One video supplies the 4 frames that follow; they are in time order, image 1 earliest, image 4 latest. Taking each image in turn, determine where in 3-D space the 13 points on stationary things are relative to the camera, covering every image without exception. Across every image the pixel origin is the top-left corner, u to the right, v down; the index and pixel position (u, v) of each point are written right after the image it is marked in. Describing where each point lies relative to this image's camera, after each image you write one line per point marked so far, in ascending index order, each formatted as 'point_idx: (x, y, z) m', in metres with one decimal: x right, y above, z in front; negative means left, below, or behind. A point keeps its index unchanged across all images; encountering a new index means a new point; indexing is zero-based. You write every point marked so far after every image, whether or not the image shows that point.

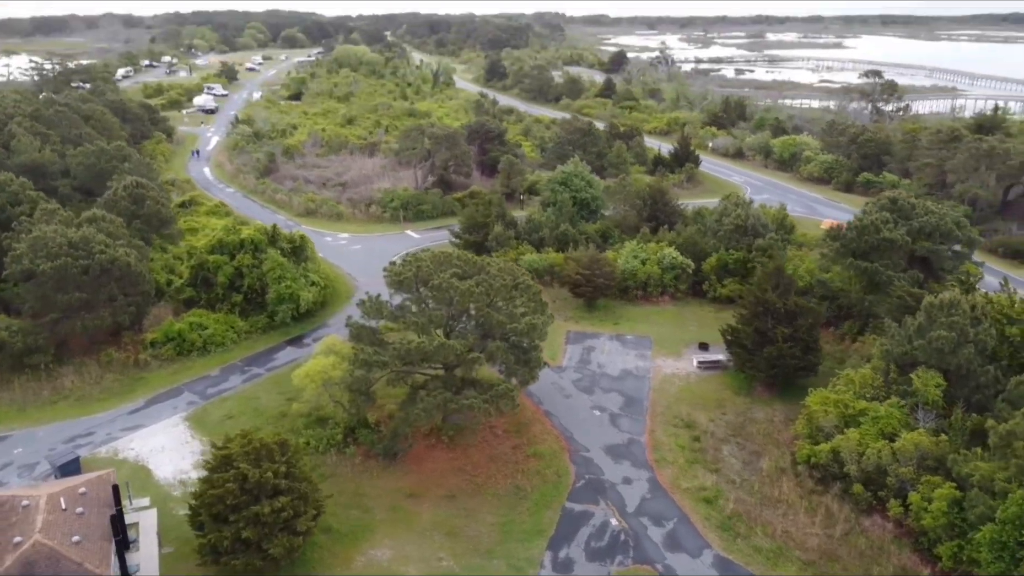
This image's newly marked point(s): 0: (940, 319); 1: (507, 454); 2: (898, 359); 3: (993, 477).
0: (+9.9, -0.7, +18.3) m
1: (-0.1, -3.7, +18.1) m
2: (+8.9, -1.6, +18.7) m
3: (+8.4, -3.3, +14.1) m
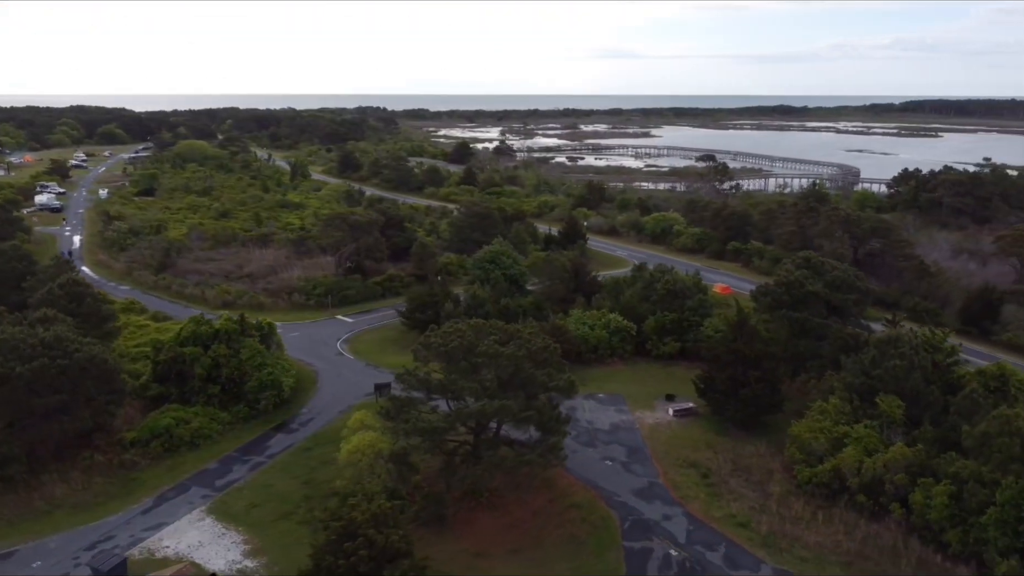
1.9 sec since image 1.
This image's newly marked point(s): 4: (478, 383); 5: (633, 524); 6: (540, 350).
0: (+10.3, -1.7, +21.8) m
1: (+0.9, -5.2, +19.2) m
2: (+9.4, -2.7, +21.9) m
3: (+10.0, -3.9, +17.1) m
4: (-0.7, -2.1, +18.2) m
5: (+2.8, -5.4, +18.6) m
6: (+0.8, -1.5, +19.3) m
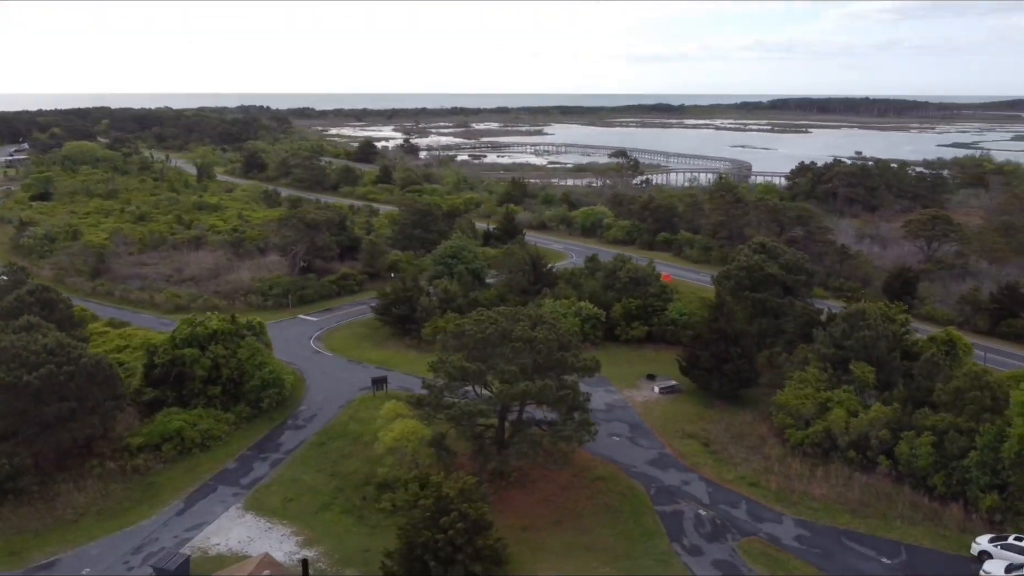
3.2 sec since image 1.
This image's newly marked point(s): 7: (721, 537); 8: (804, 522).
0: (+10.5, -1.1, +24.3) m
1: (+1.6, -4.9, +20.4) m
2: (+9.5, -2.1, +24.3) m
3: (+10.9, -3.3, +19.7) m
4: (+0.1, -1.9, +19.2) m
5: (+3.6, -5.0, +20.1) m
6: (+1.4, -1.2, +20.4) m
7: (+4.7, -5.5, +18.0) m
8: (+6.7, -5.4, +18.6) m
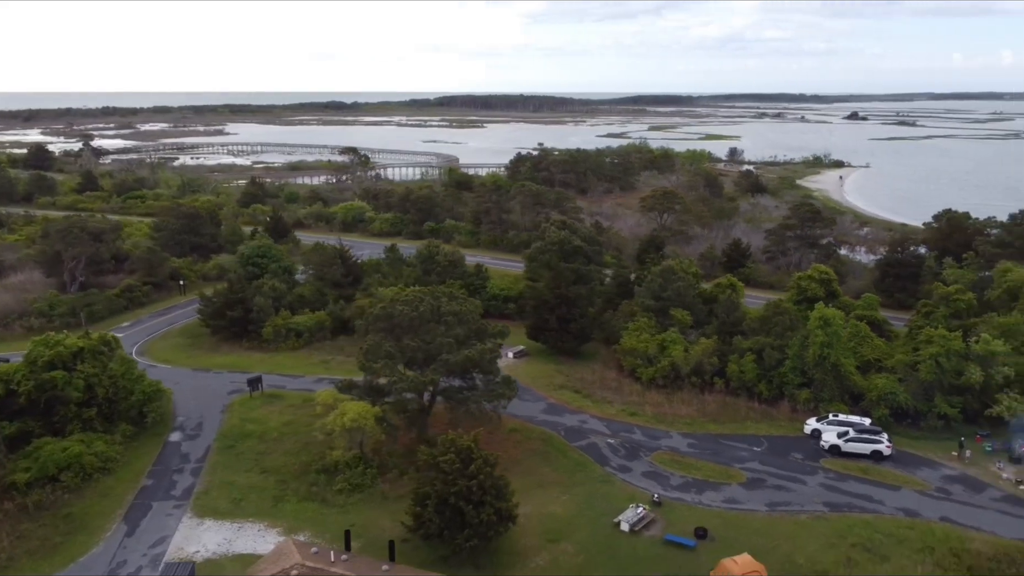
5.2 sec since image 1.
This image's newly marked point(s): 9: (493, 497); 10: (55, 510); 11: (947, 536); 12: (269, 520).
0: (+5.8, +0.4, +29.7) m
1: (-0.4, -4.2, +22.8) m
2: (+5.1, -0.7, +29.4) m
3: (+8.2, -1.7, +25.6) m
4: (-1.6, -1.3, +21.1) m
5: (+1.5, -4.1, +23.3) m
6: (-1.0, -0.6, +22.7) m
7: (+3.4, -4.5, +21.8) m
8: (+5.0, -4.2, +23.1) m
9: (-0.4, -4.2, +16.5) m
10: (-10.7, -5.2, +18.9) m
11: (+9.4, -5.4, +17.6) m
12: (-5.6, -5.3, +18.7) m
